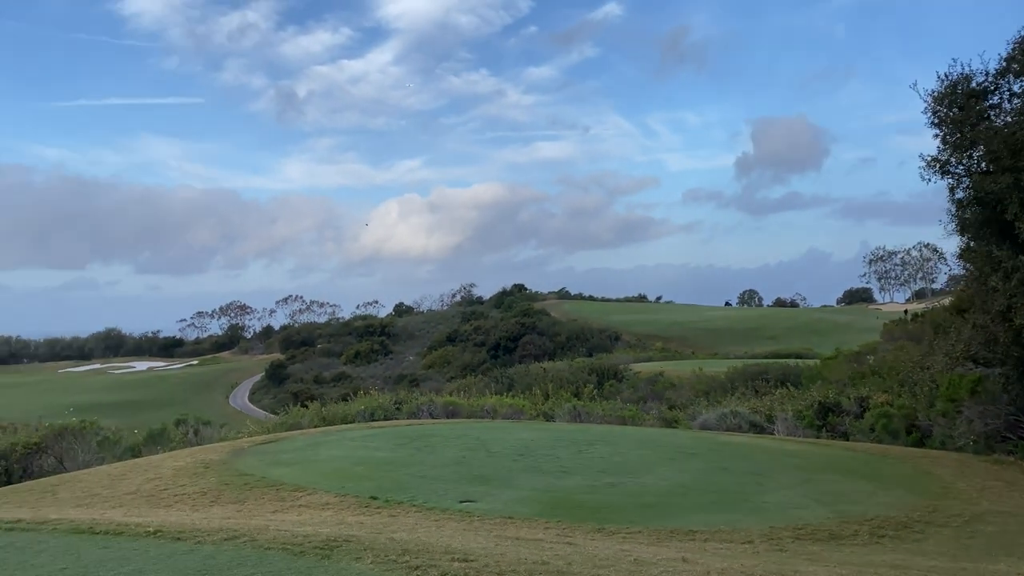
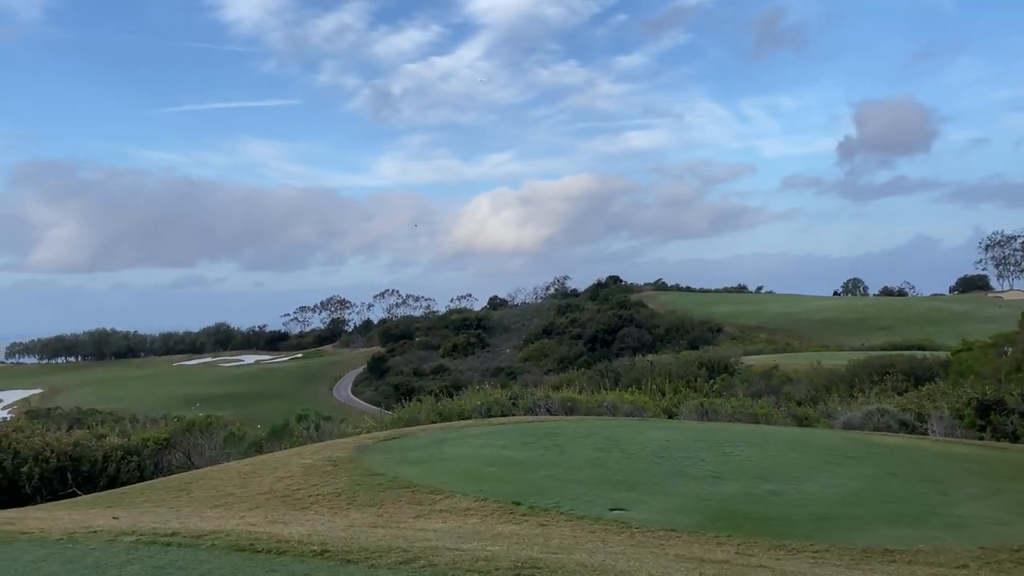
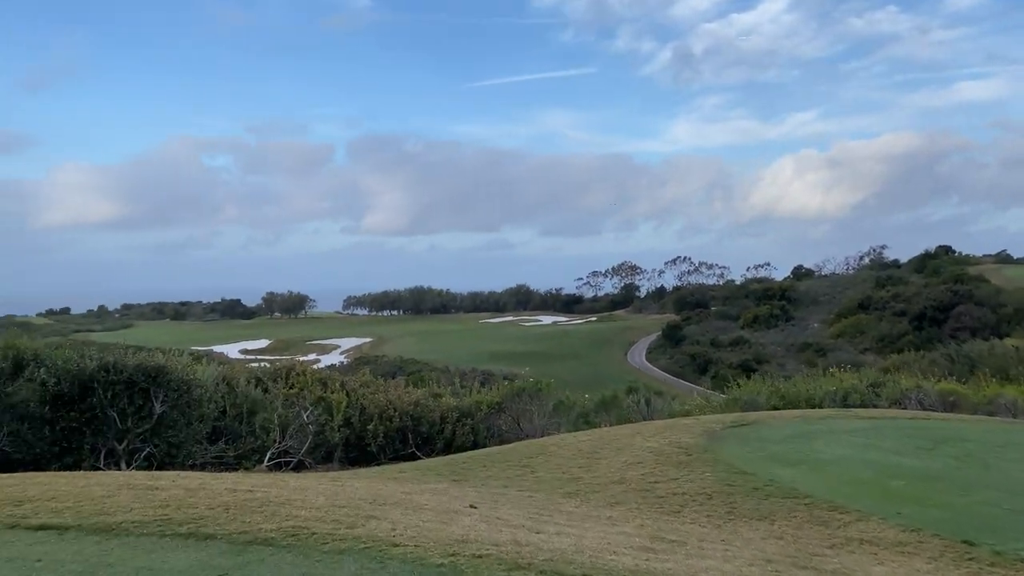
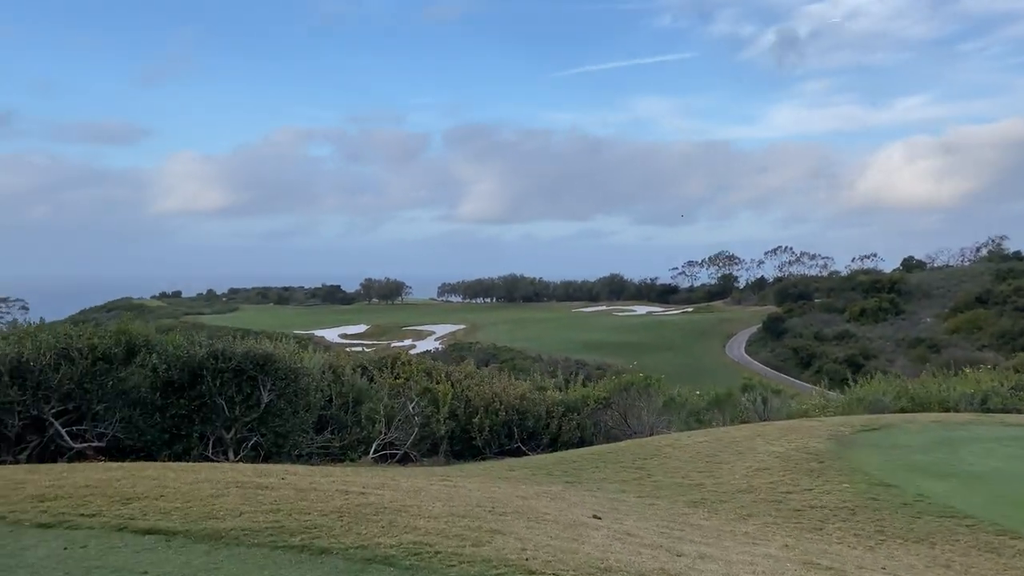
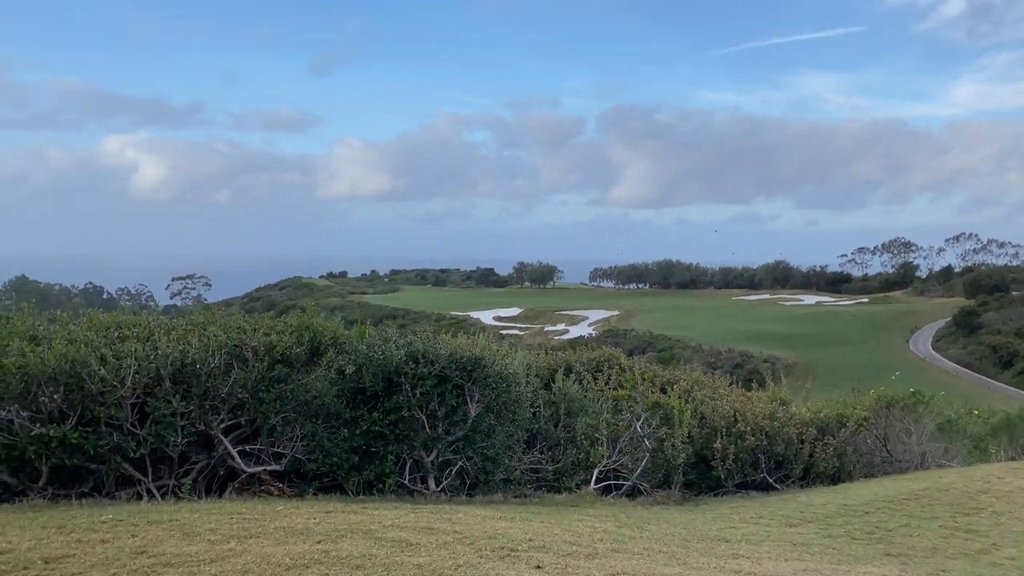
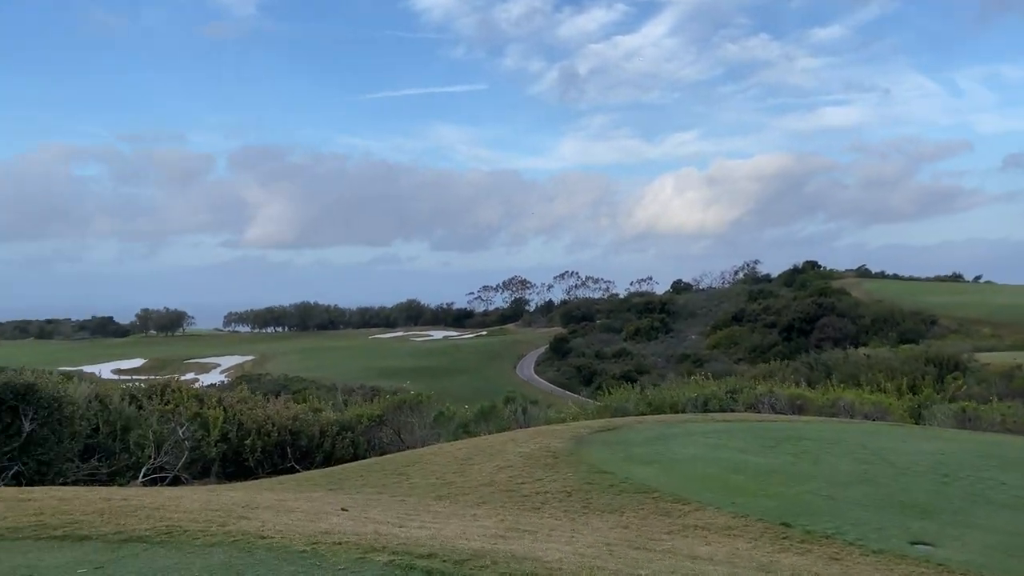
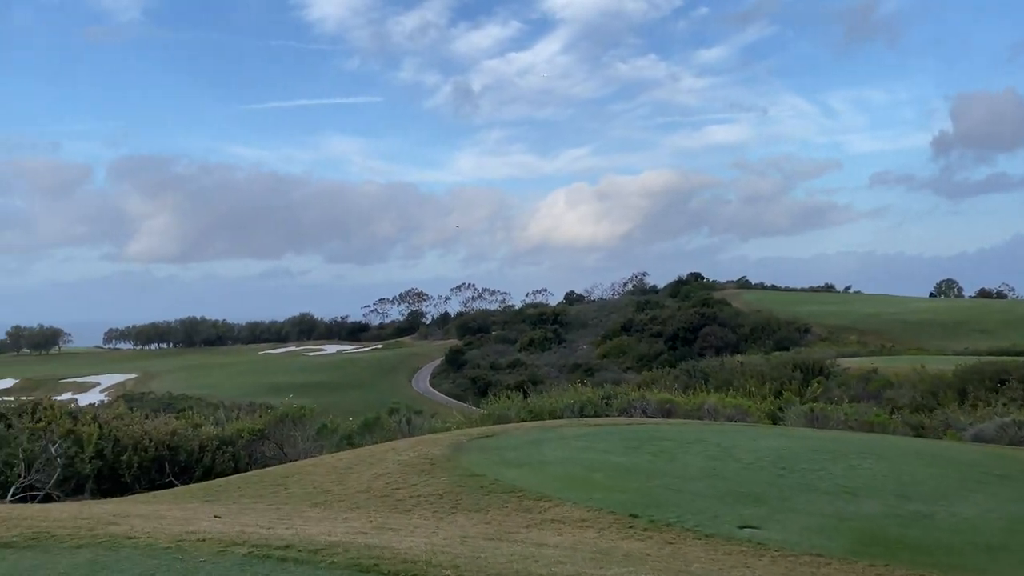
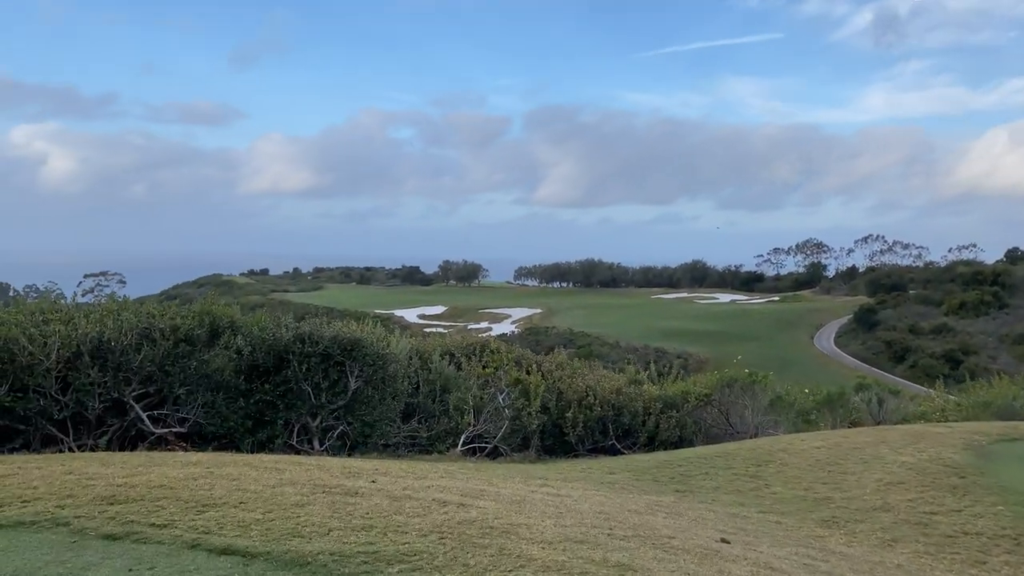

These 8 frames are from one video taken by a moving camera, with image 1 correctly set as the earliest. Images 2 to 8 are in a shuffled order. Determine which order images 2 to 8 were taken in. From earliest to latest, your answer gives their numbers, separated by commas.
2, 7, 6, 3, 4, 8, 5
